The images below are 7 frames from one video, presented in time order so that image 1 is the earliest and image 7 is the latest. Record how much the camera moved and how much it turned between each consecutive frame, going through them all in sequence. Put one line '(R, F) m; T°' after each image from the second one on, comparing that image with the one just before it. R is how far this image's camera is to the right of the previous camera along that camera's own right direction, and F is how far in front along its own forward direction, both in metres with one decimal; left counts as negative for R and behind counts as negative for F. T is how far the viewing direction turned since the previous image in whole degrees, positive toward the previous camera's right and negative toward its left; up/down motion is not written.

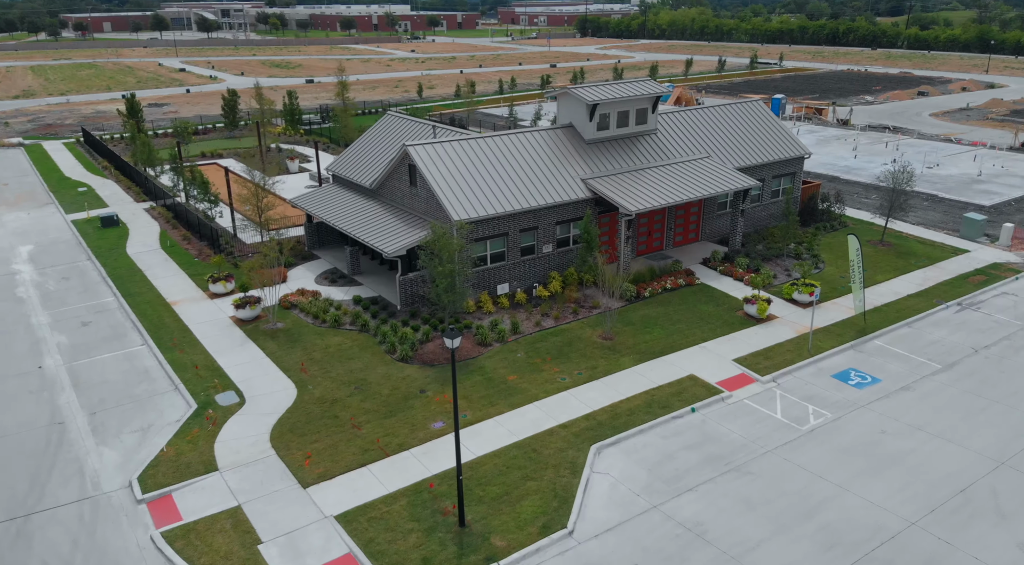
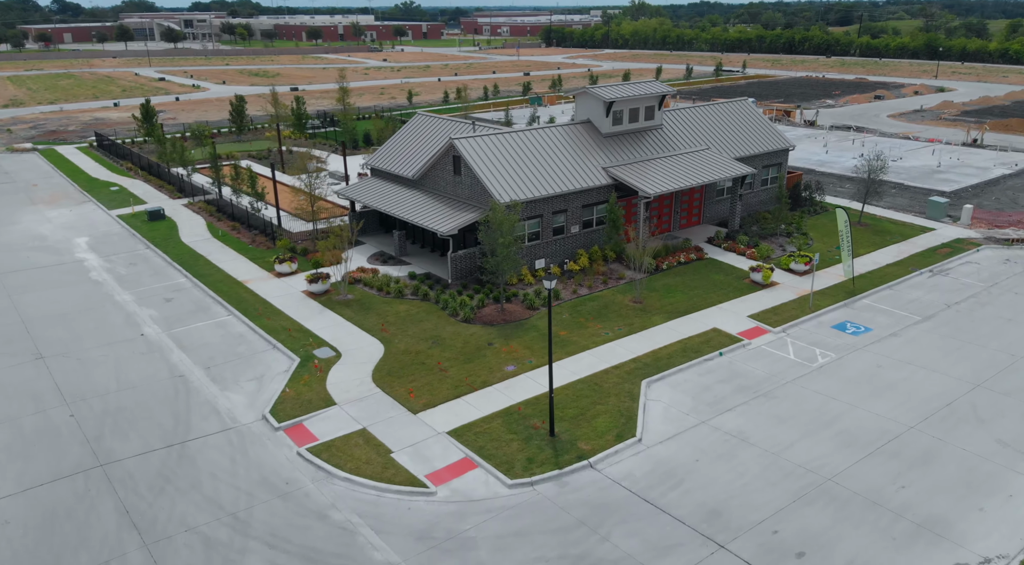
(-2.9, -3.3) m; +3°
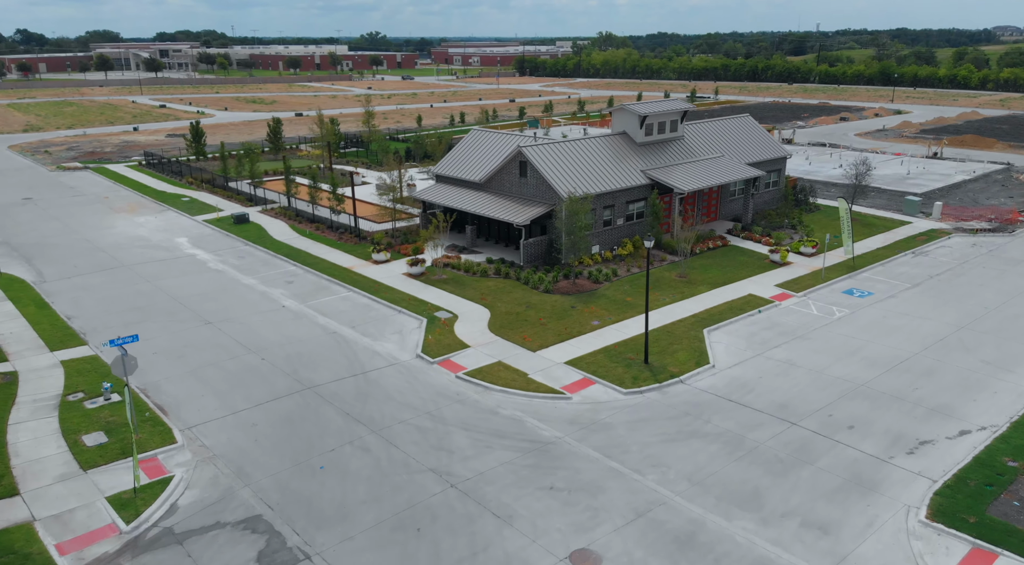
(-4.4, -5.4) m; +3°
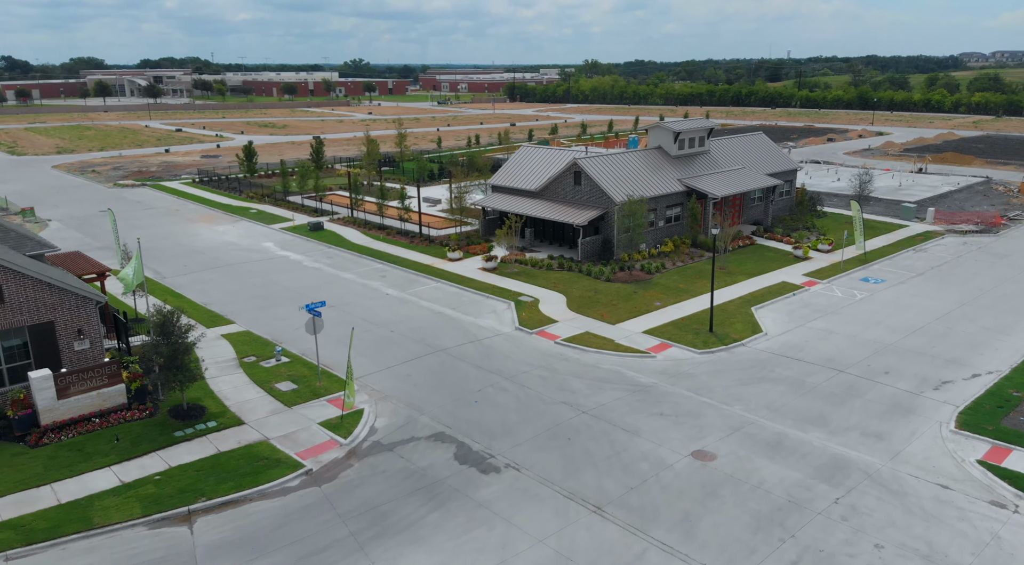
(-4.2, -4.8) m; +2°
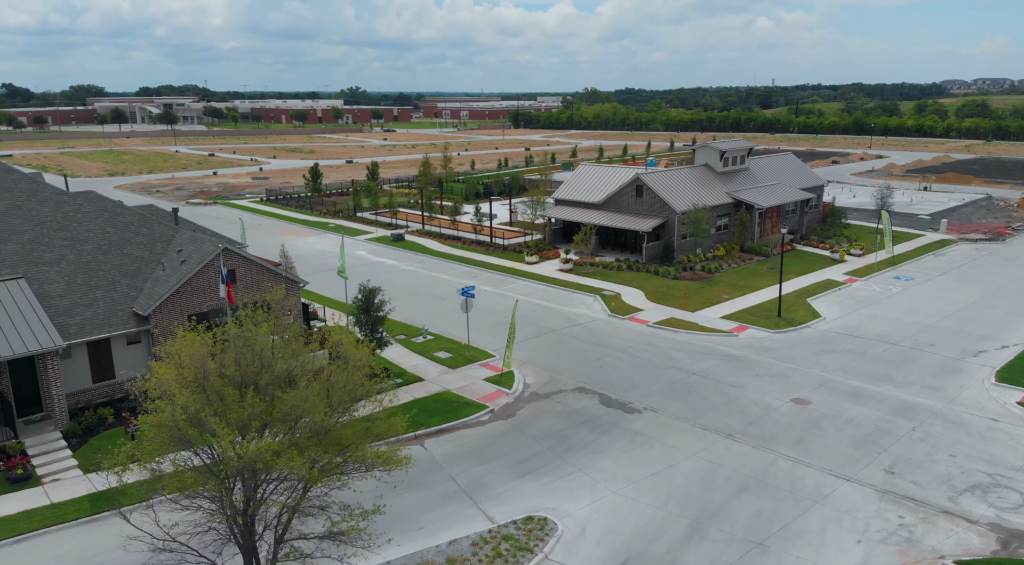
(-4.9, -5.2) m; +1°
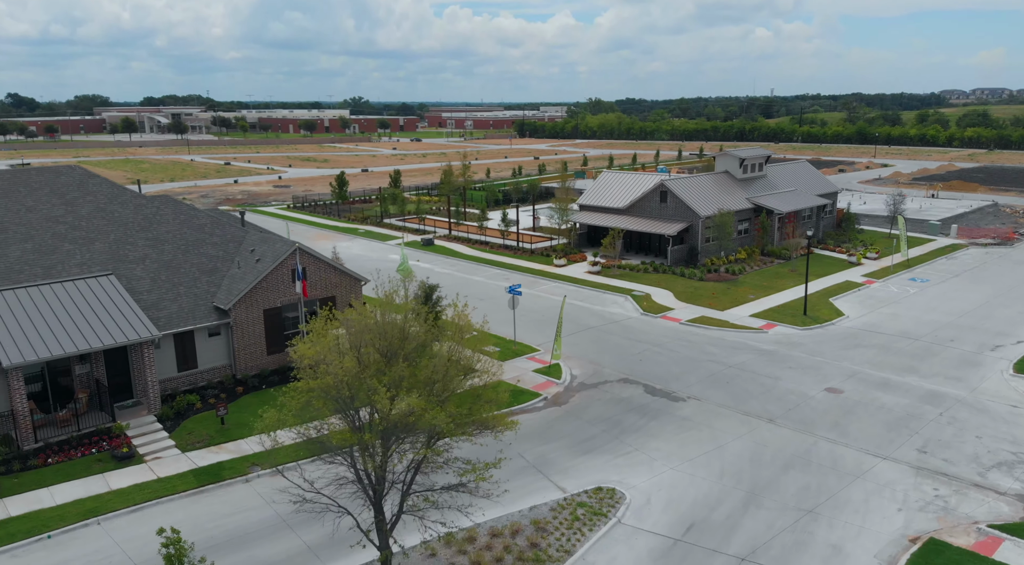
(-1.9, -1.9) m; 0°
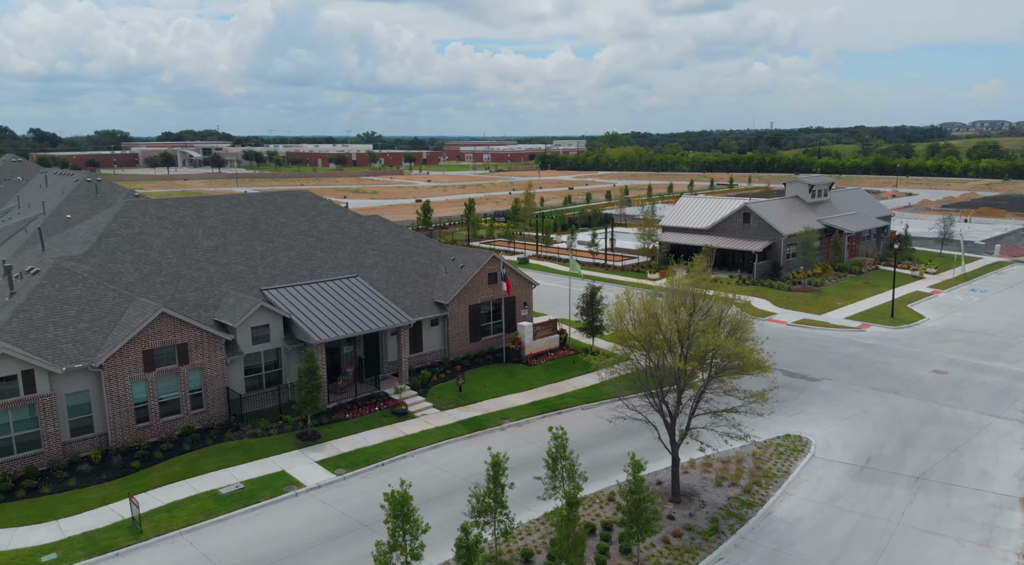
(-7.0, -6.0) m; 0°
